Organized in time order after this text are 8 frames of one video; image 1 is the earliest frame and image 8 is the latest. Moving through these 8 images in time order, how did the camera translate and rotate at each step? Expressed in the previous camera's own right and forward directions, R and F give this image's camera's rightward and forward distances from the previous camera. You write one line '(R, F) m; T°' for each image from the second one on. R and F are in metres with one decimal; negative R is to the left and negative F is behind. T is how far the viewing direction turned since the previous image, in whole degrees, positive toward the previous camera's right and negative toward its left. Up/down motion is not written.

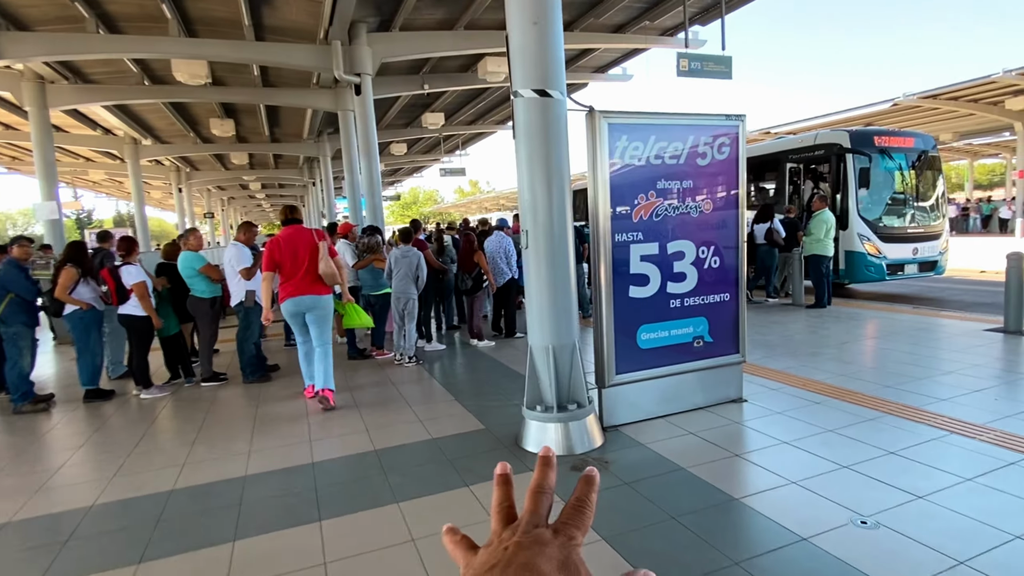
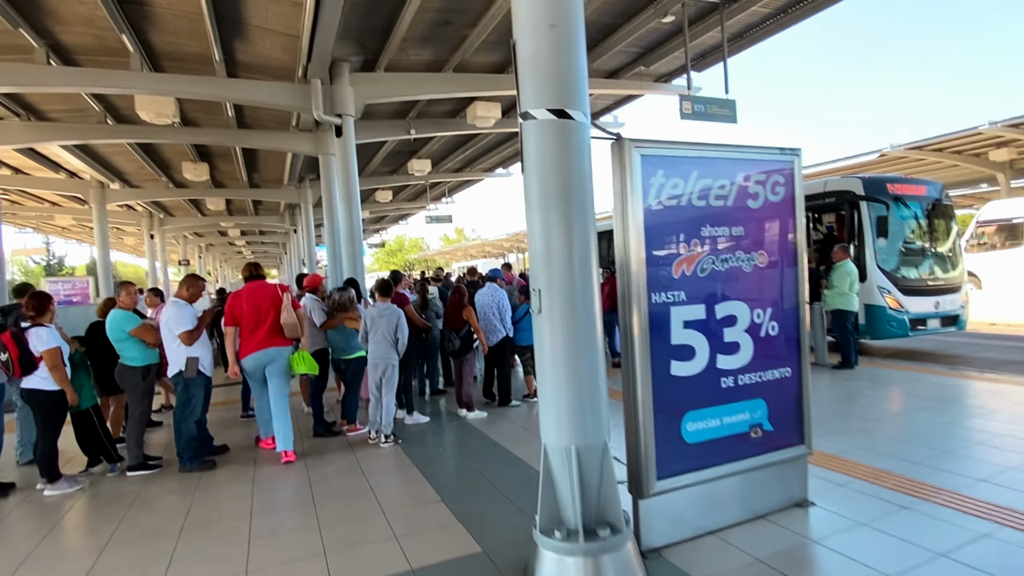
(-0.1, +1.0) m; +2°
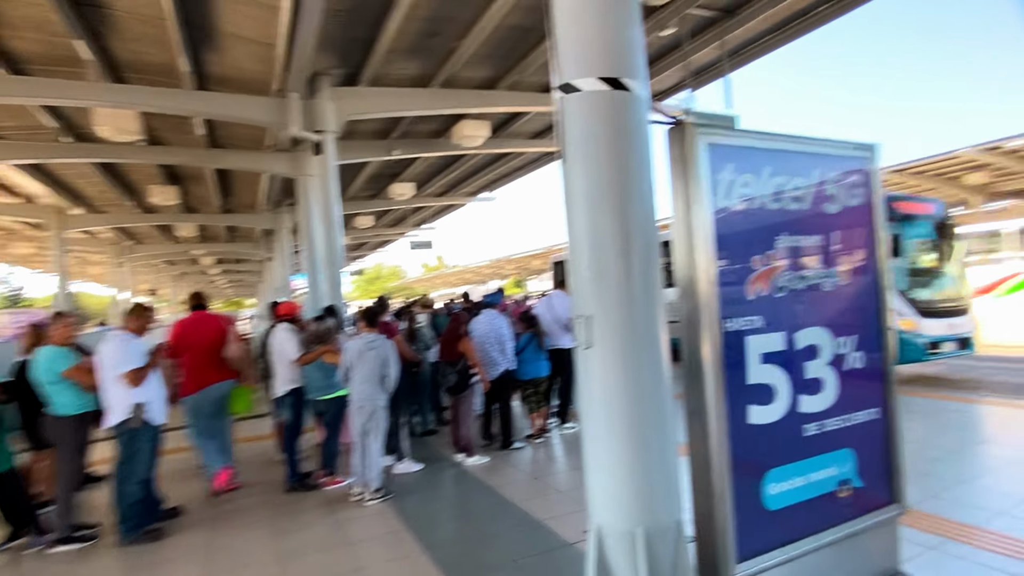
(-0.2, +0.8) m; +2°
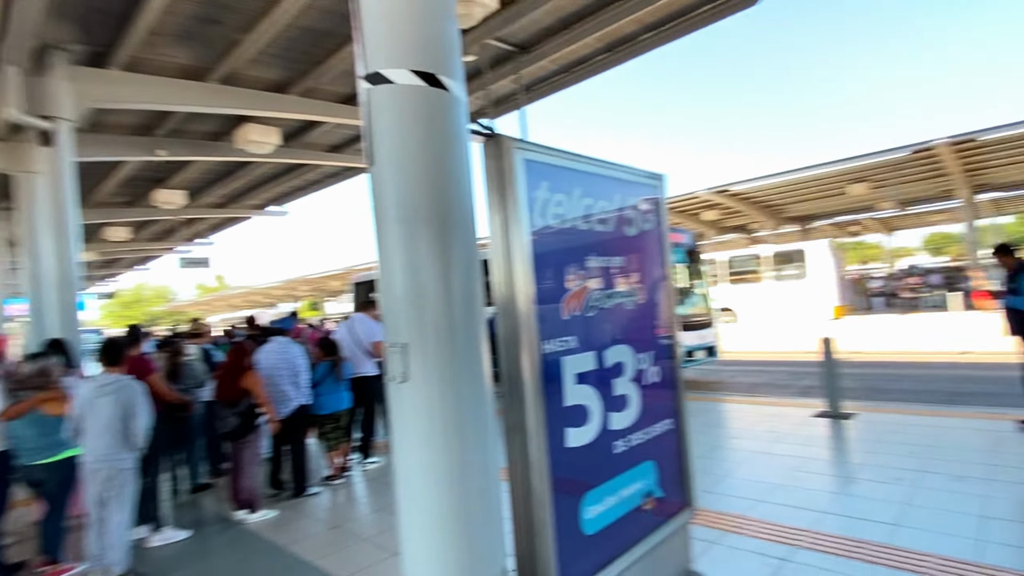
(0.0, +0.3) m; +21°
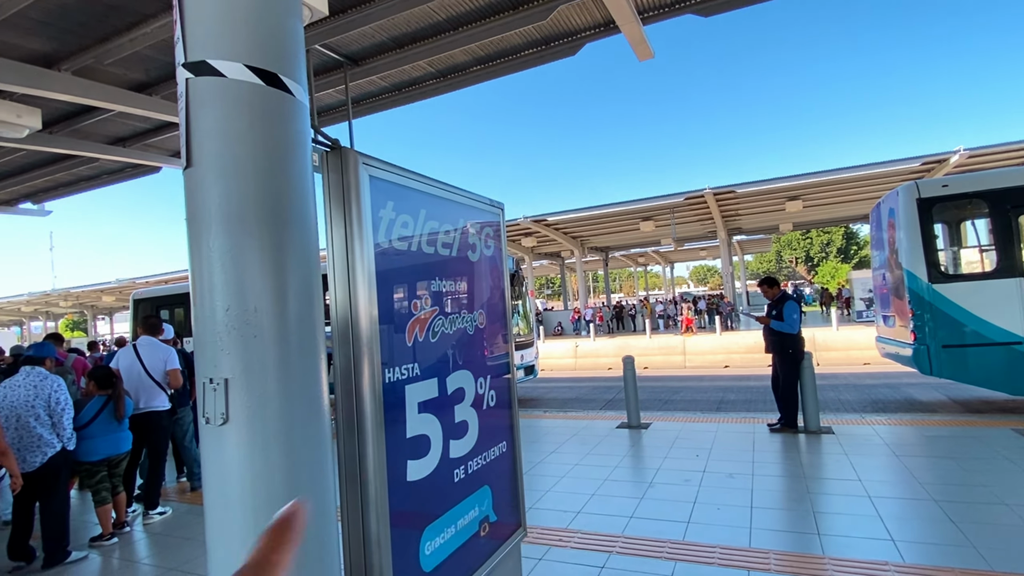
(-0.1, +0.1) m; +18°
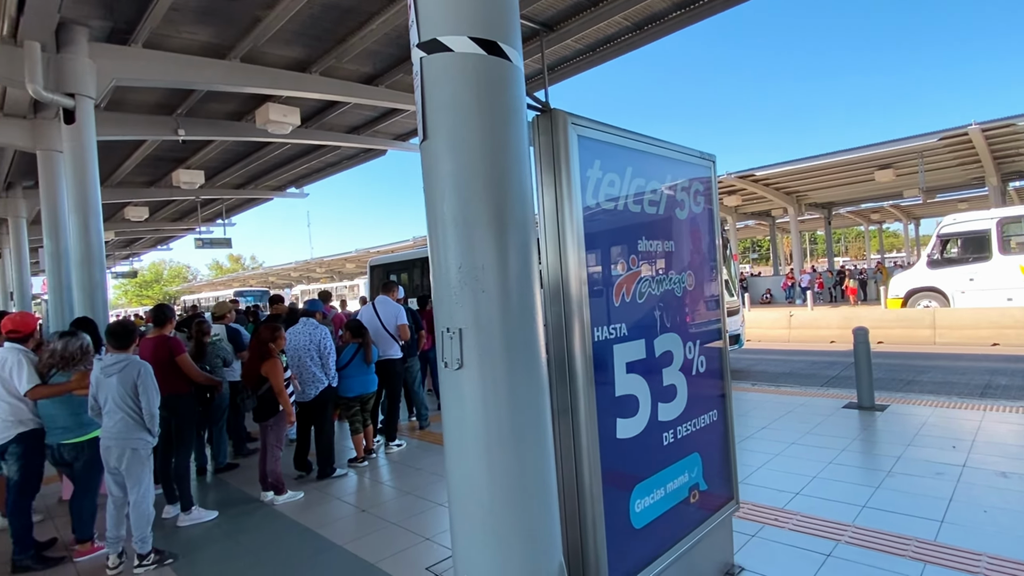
(-0.1, 0.0) m; -20°
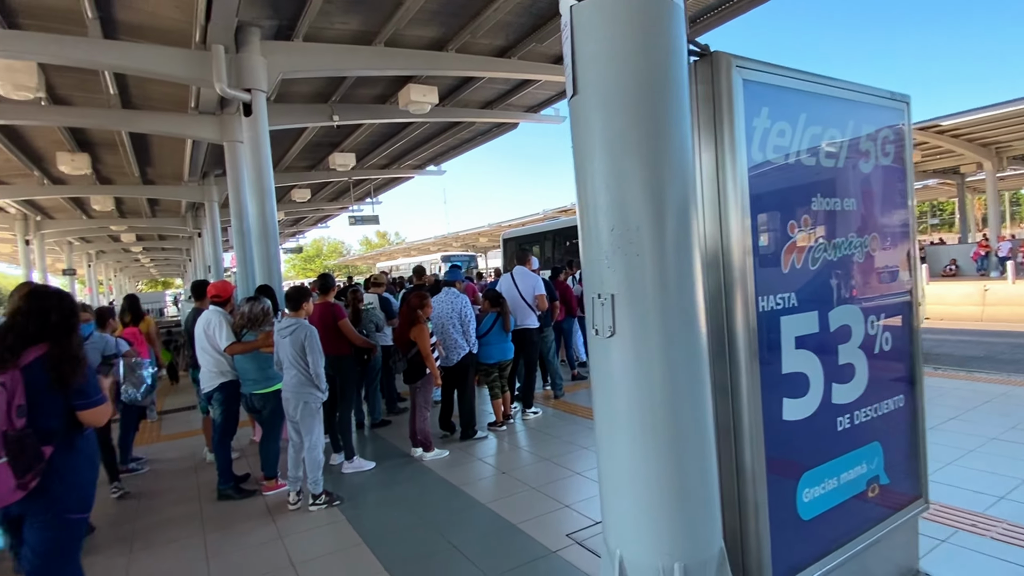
(-0.1, +0.1) m; -14°
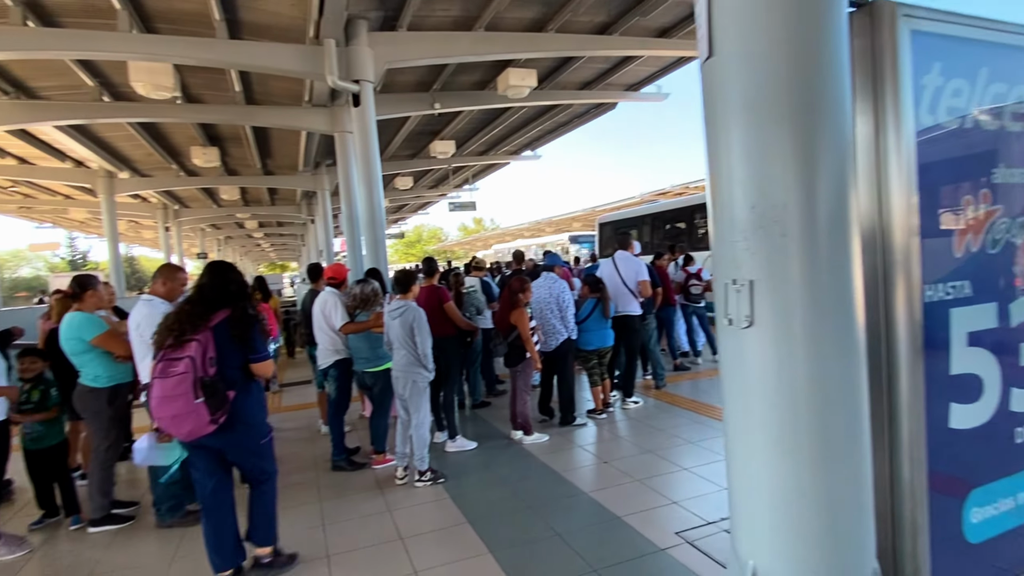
(-0.1, +0.1) m; -10°
